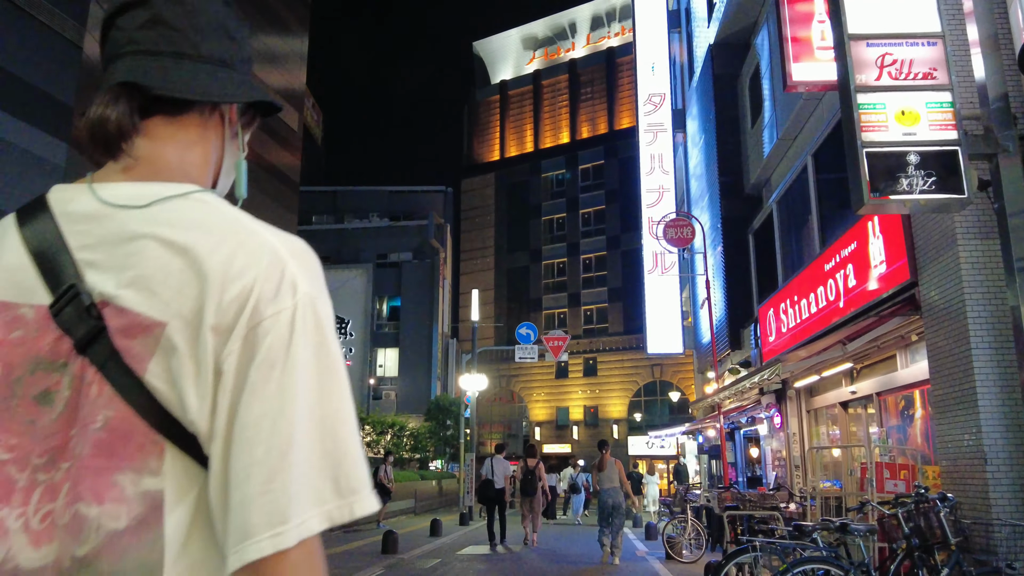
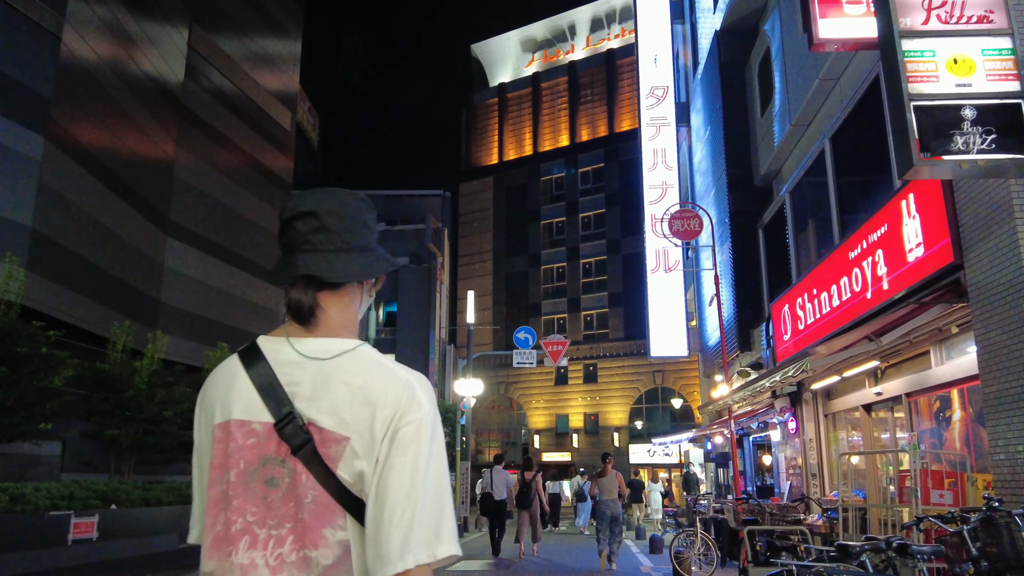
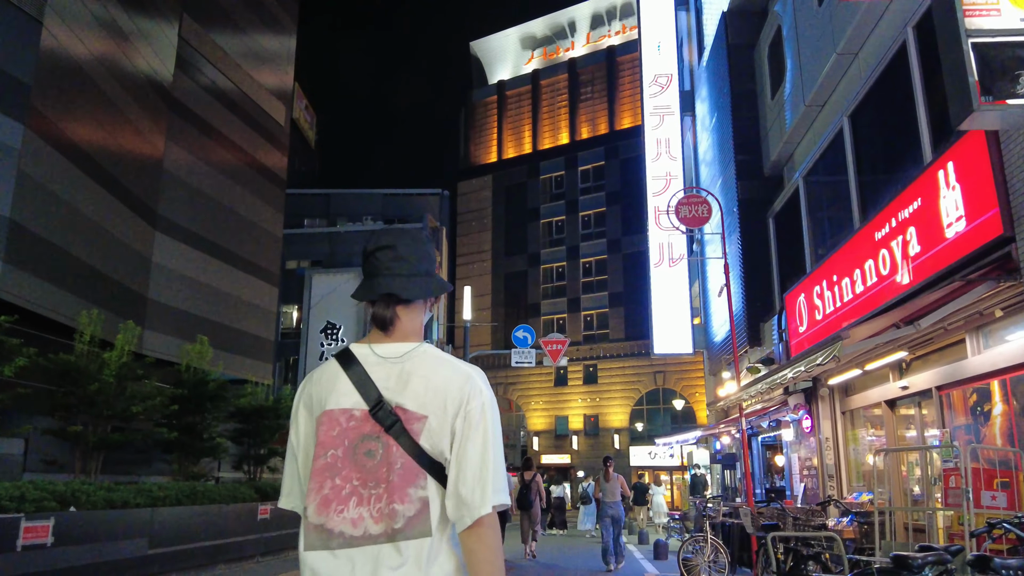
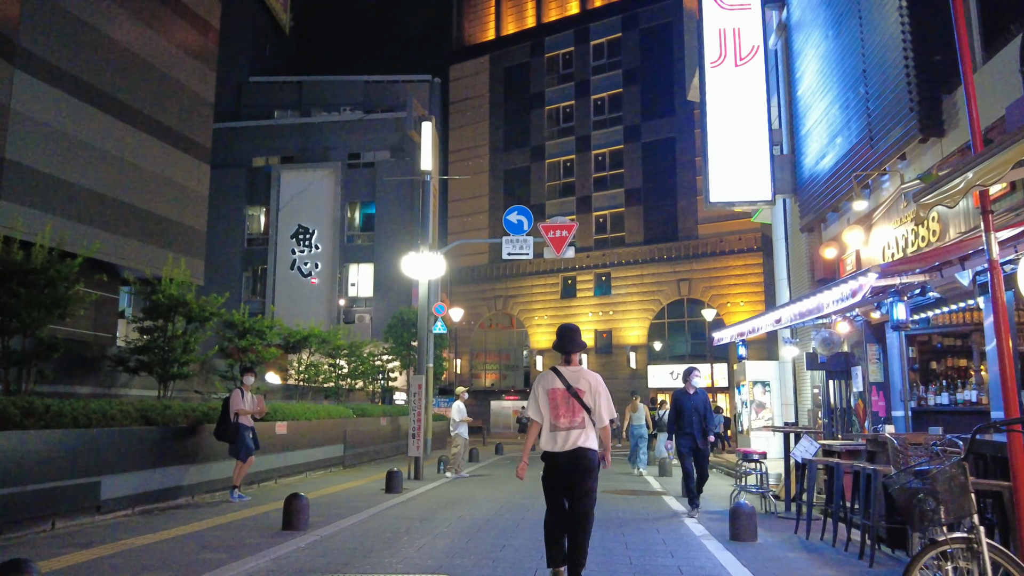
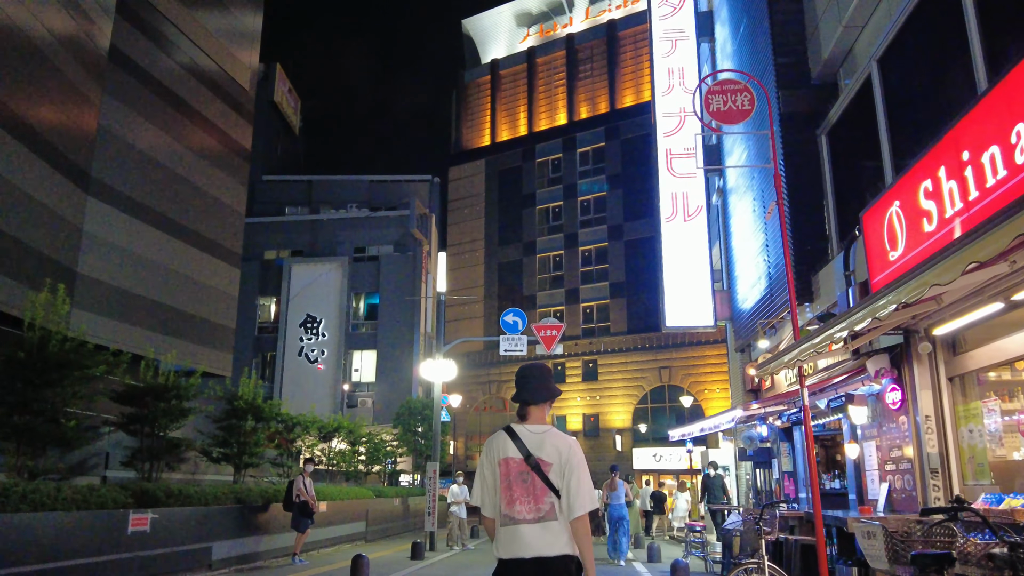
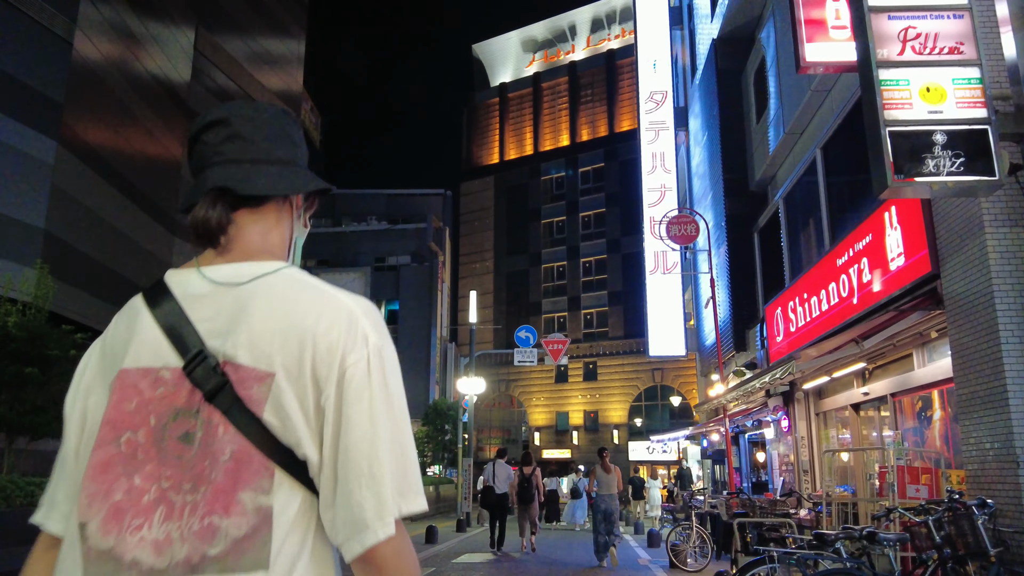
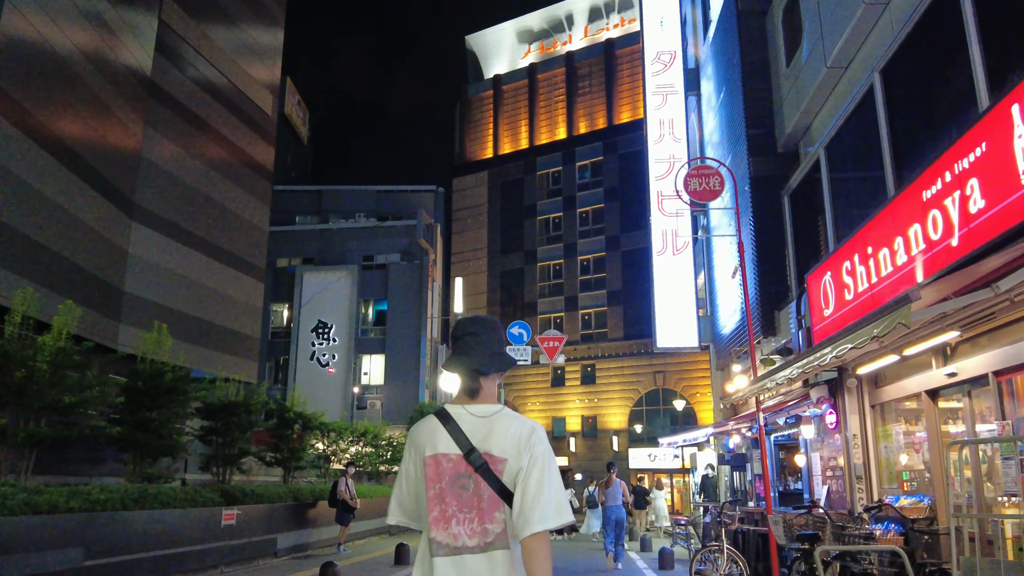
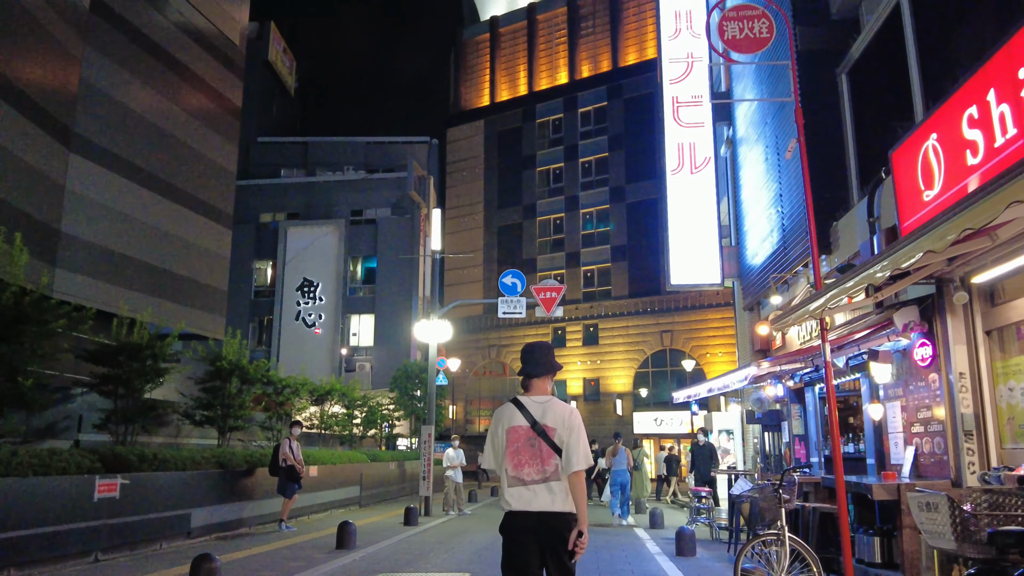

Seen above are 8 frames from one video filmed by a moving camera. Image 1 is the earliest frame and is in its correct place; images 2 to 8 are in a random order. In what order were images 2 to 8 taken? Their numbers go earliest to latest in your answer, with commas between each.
6, 2, 3, 7, 5, 8, 4
